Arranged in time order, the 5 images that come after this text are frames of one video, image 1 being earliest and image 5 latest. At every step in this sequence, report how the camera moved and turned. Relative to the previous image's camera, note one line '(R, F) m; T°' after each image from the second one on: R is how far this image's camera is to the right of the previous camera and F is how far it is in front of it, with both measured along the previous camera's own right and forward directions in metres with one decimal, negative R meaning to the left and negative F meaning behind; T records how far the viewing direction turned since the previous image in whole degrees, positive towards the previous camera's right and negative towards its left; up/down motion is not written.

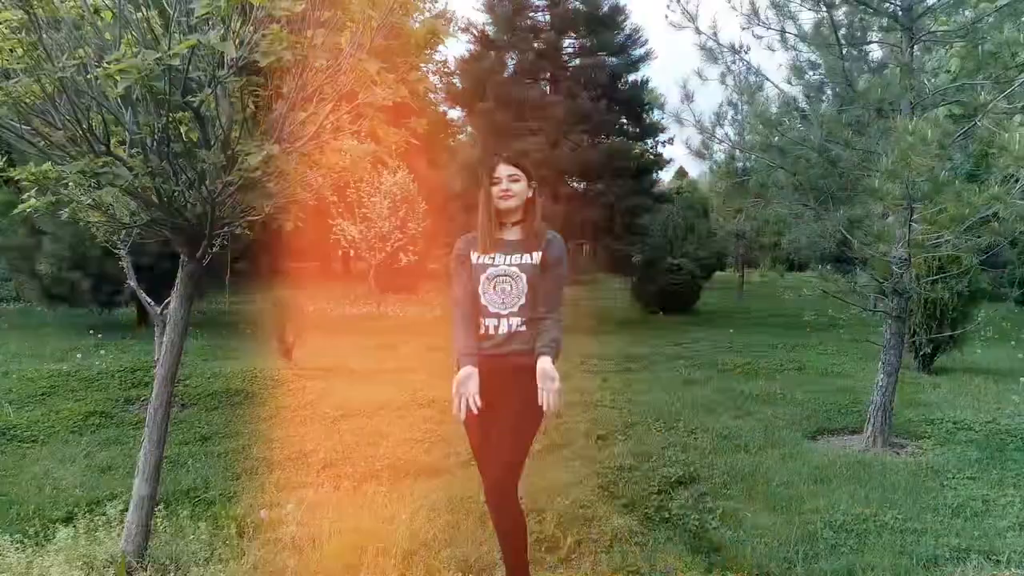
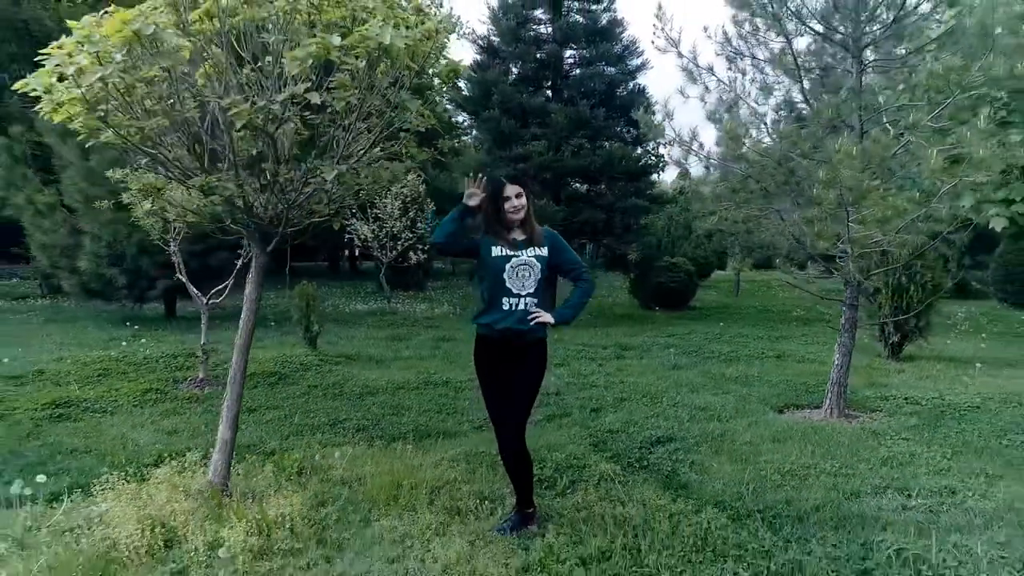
(0.0, -0.9) m; 0°
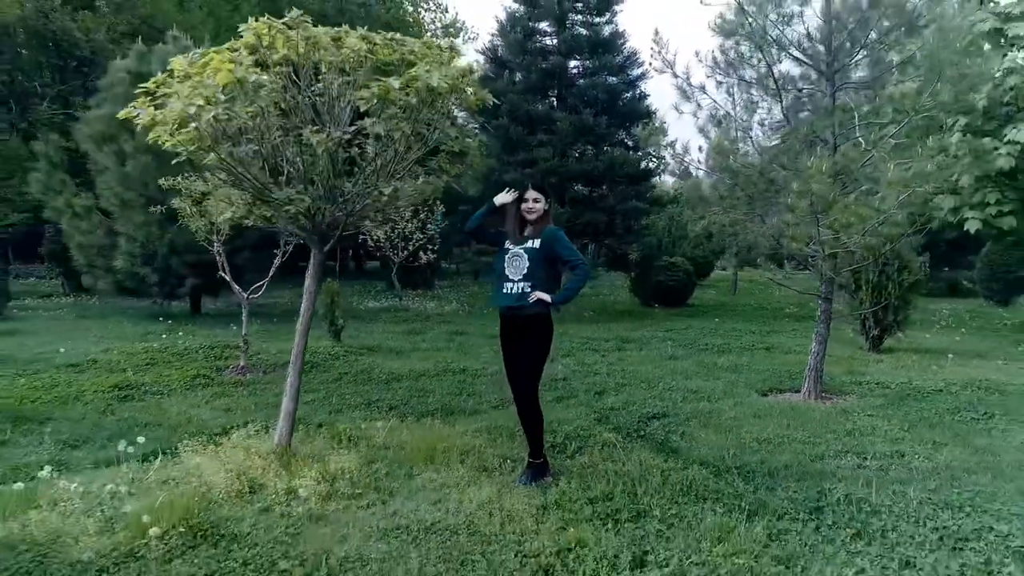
(-0.1, -0.8) m; 0°
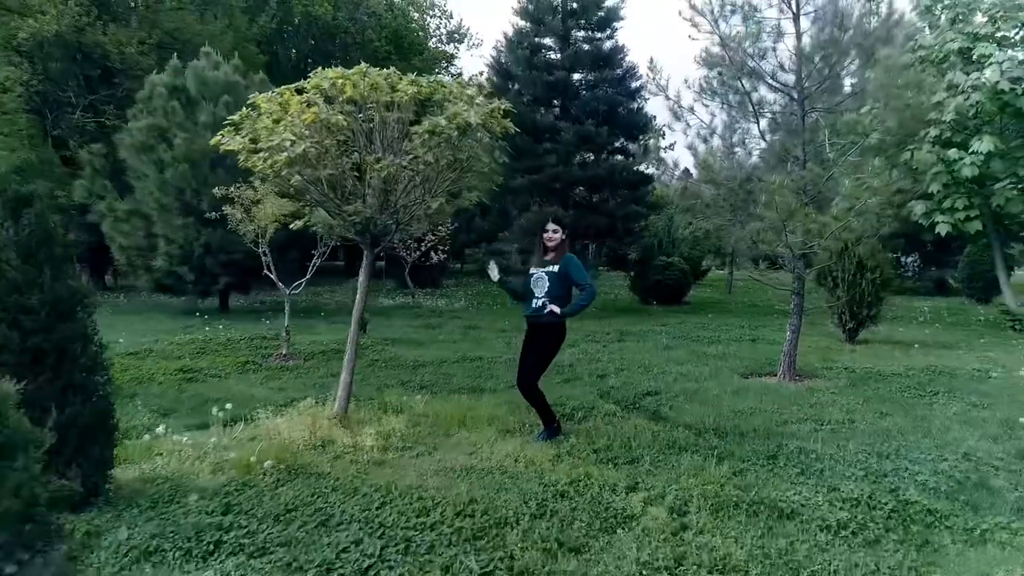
(-0.2, -1.1) m; 0°
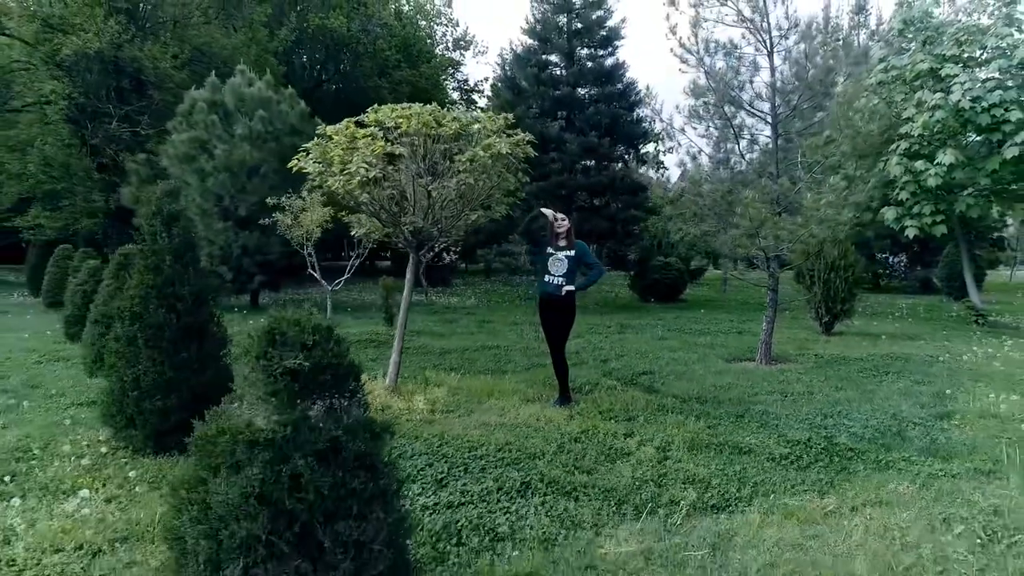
(-0.2, -1.4) m; 0°
